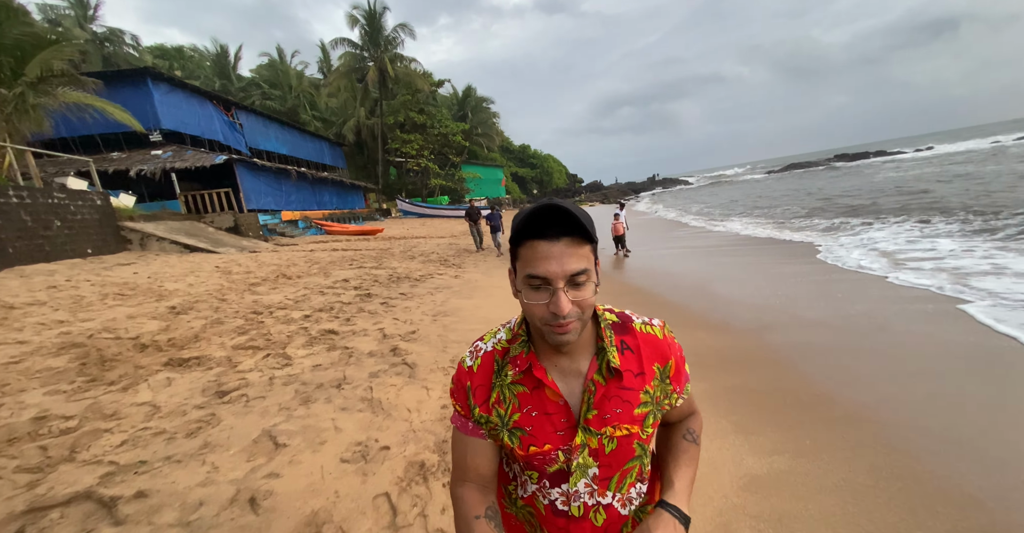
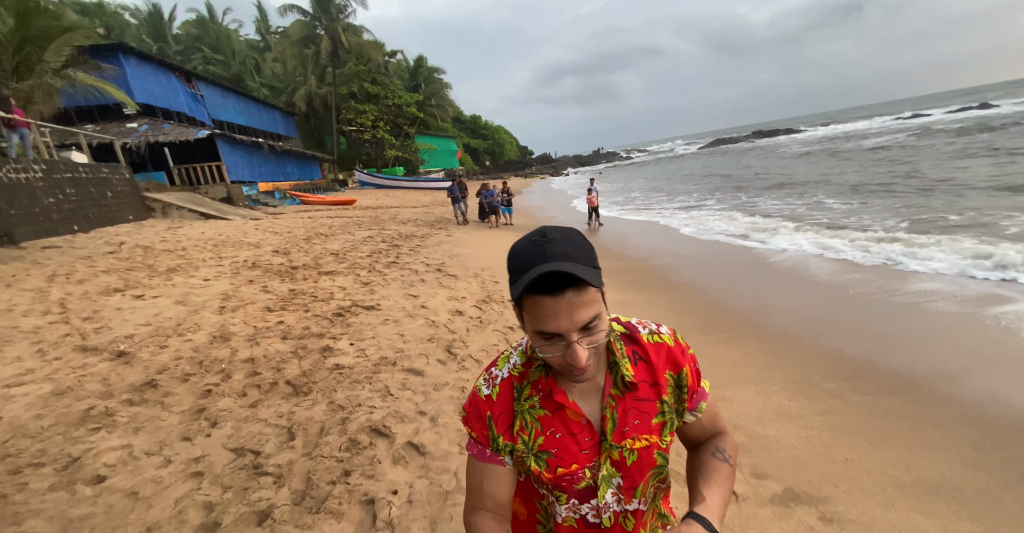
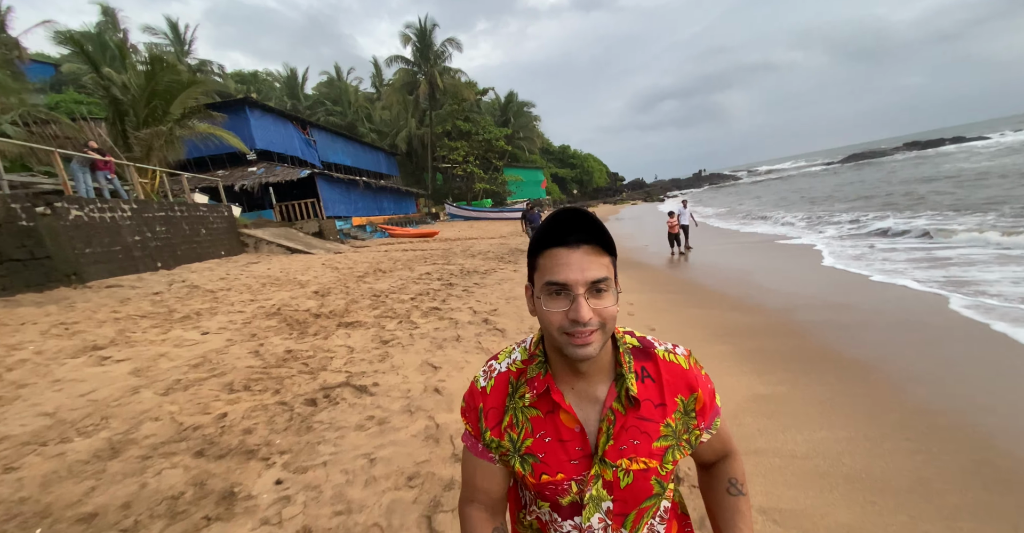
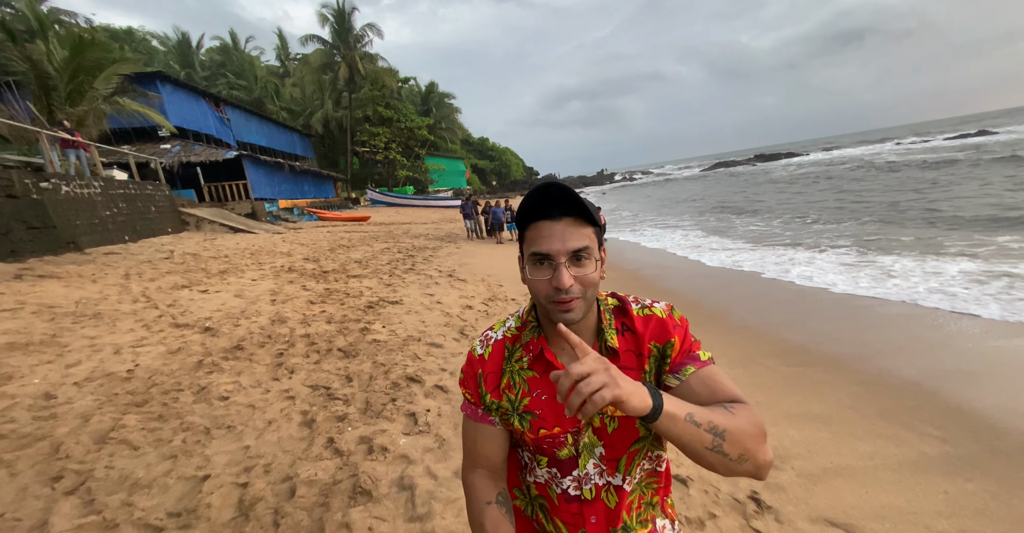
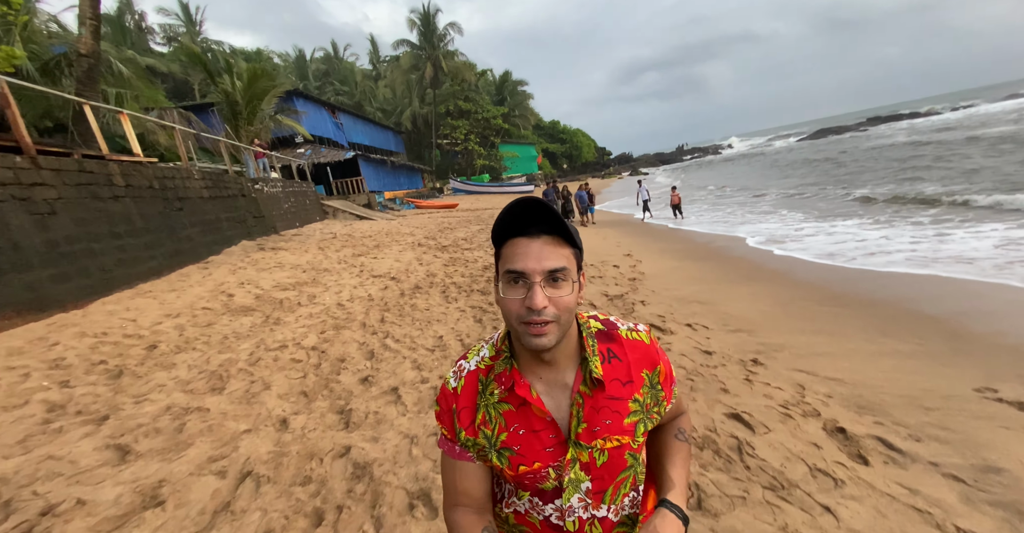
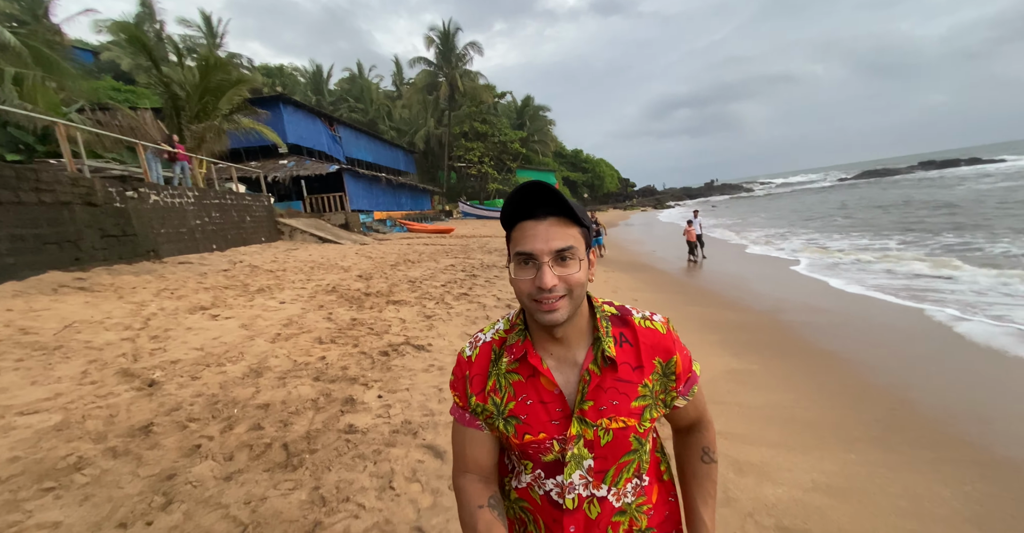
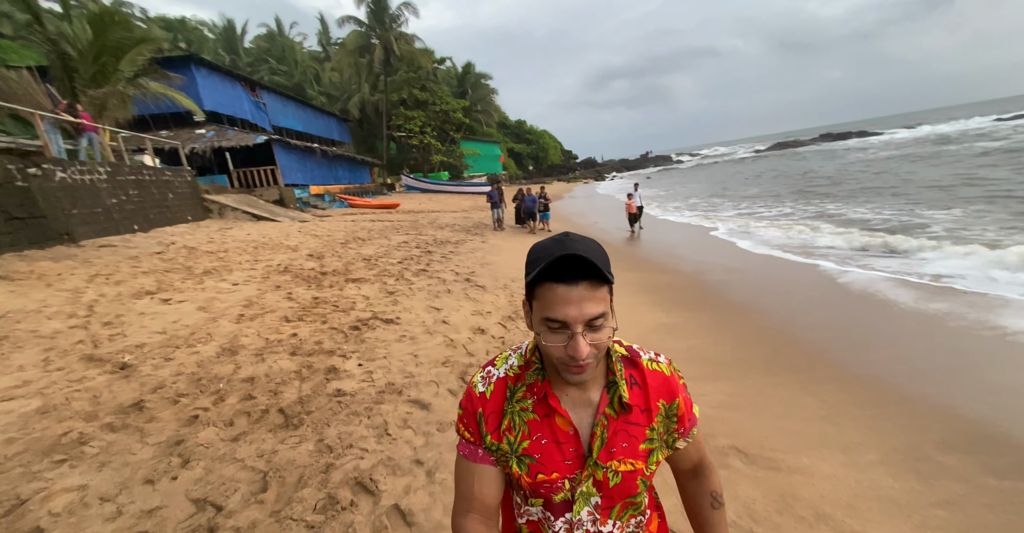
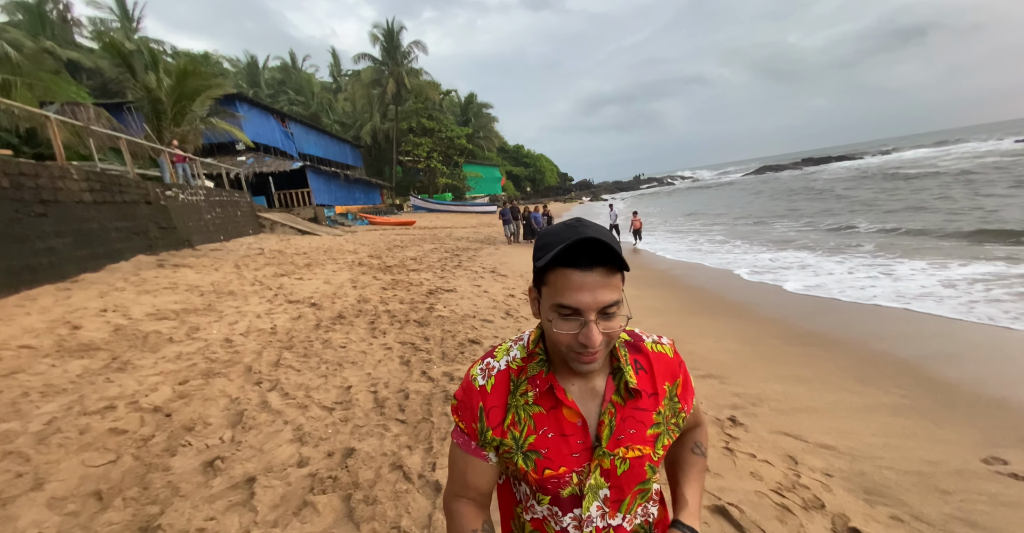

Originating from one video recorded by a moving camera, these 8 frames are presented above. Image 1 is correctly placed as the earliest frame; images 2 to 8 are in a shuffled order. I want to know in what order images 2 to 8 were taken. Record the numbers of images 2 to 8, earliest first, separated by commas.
3, 6, 7, 2, 4, 8, 5
